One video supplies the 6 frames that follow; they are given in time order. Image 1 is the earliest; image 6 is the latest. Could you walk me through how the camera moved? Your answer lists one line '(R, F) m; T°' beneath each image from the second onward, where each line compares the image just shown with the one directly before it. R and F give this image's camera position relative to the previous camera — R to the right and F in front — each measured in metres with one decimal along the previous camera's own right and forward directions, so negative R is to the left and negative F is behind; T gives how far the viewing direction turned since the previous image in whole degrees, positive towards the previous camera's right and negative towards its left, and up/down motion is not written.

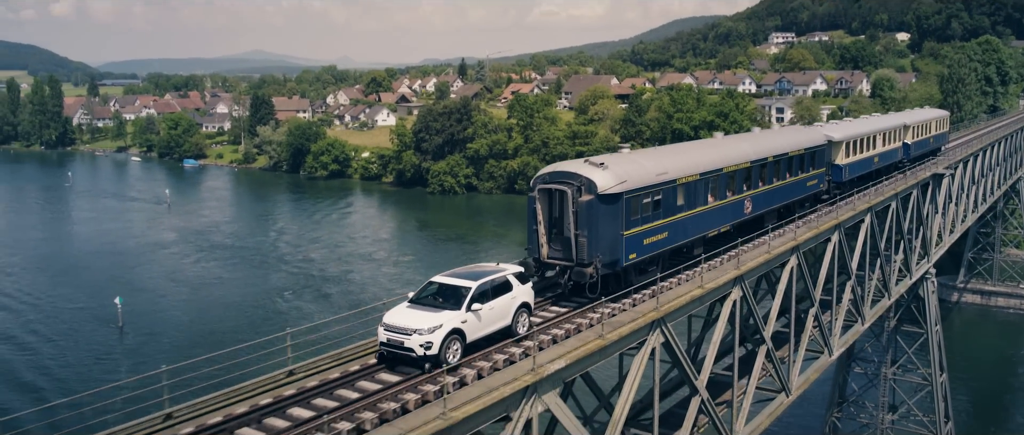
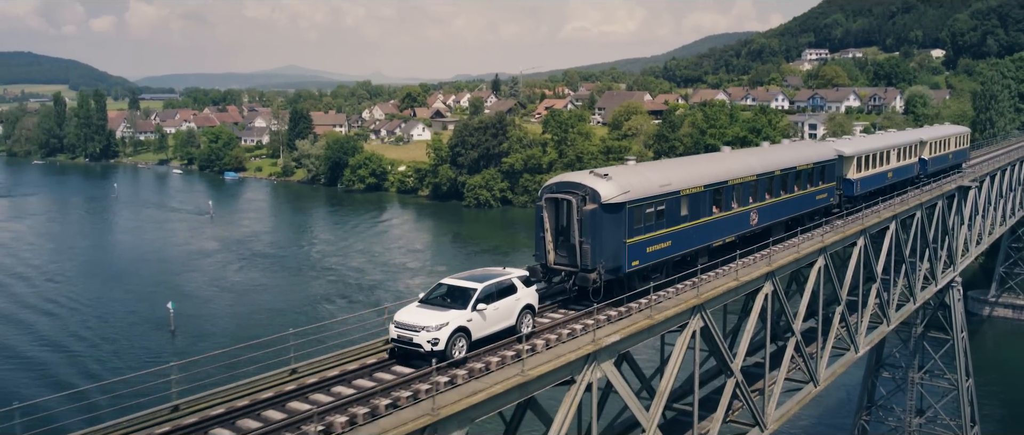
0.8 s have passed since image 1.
(-0.4, -1.5) m; -2°
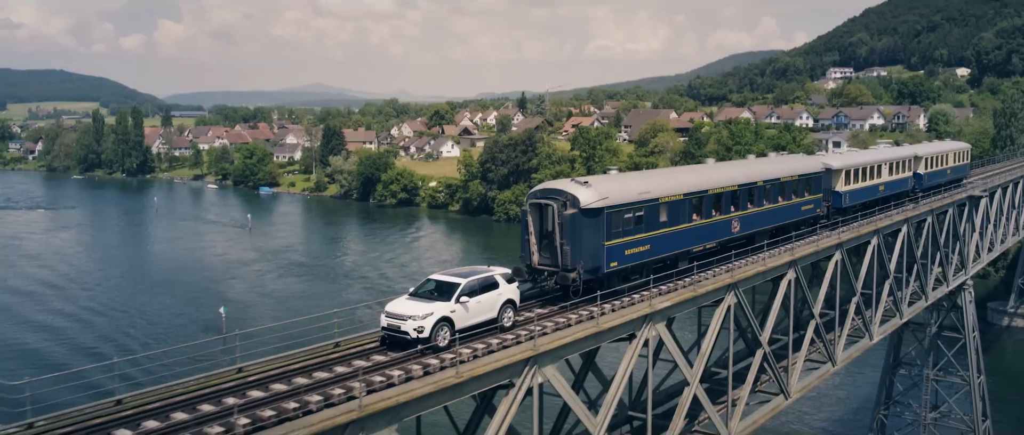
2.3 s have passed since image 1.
(-0.8, -2.5) m; -2°
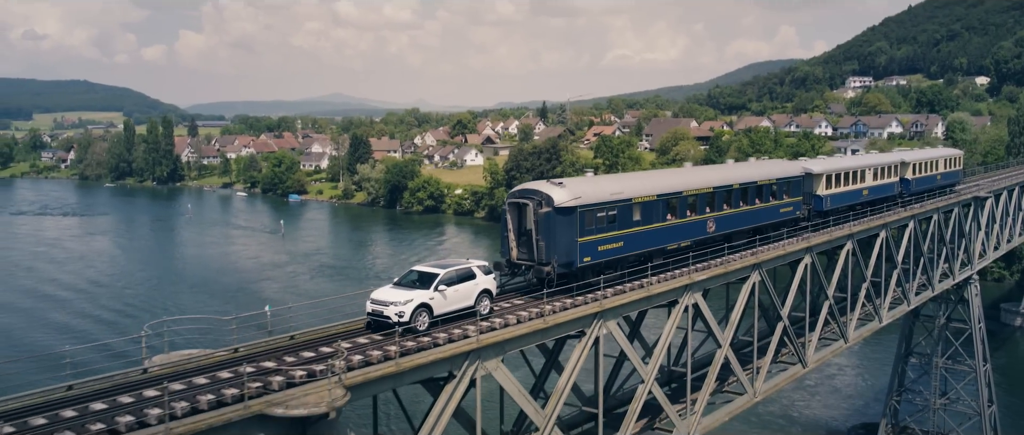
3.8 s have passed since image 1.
(-0.8, -2.6) m; -1°
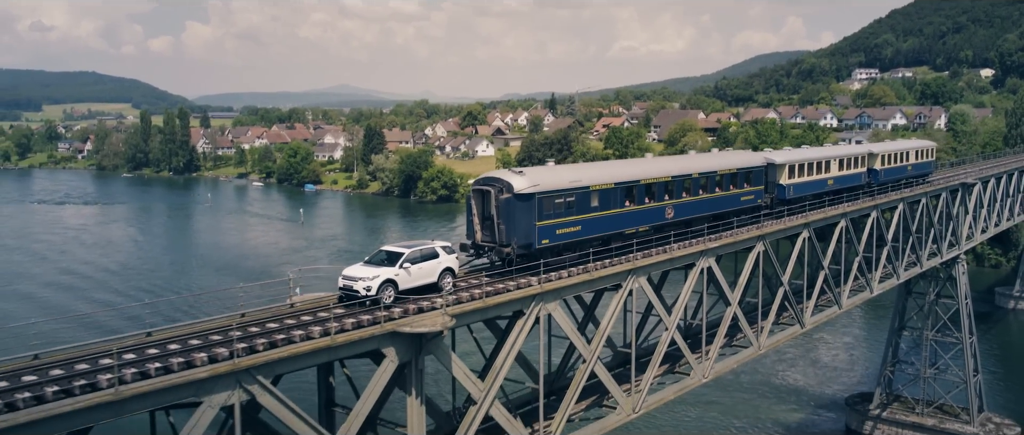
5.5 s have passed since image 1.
(-0.9, -2.9) m; 0°
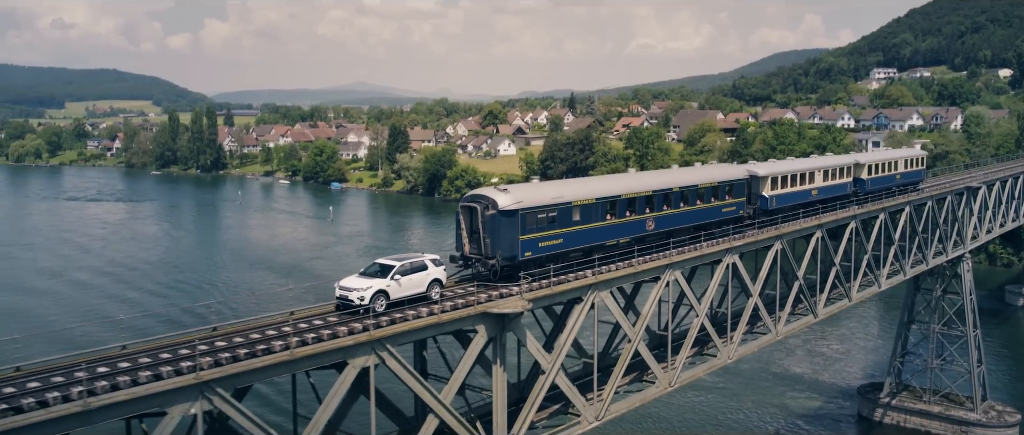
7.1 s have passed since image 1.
(-0.9, -2.9) m; -1°
